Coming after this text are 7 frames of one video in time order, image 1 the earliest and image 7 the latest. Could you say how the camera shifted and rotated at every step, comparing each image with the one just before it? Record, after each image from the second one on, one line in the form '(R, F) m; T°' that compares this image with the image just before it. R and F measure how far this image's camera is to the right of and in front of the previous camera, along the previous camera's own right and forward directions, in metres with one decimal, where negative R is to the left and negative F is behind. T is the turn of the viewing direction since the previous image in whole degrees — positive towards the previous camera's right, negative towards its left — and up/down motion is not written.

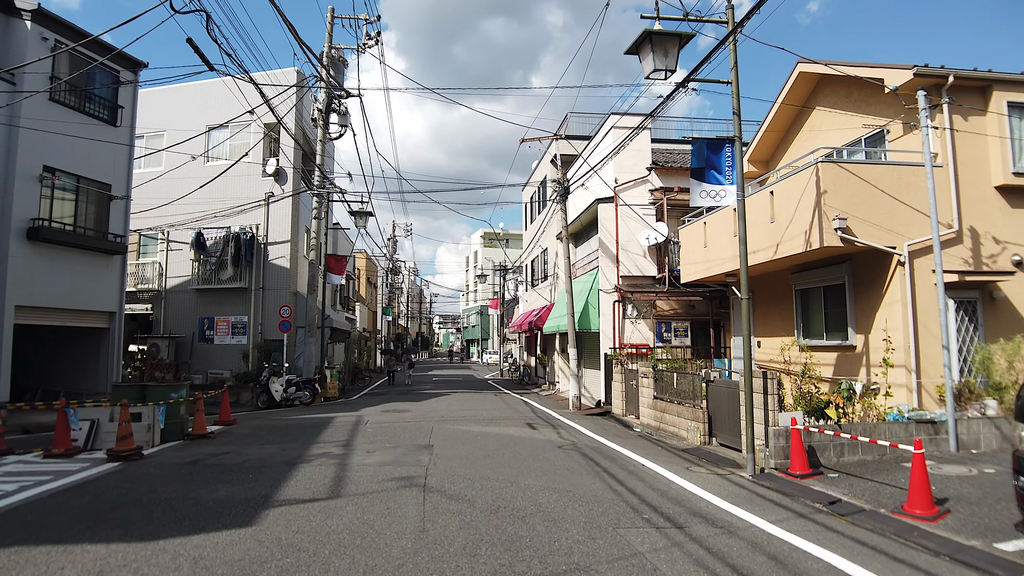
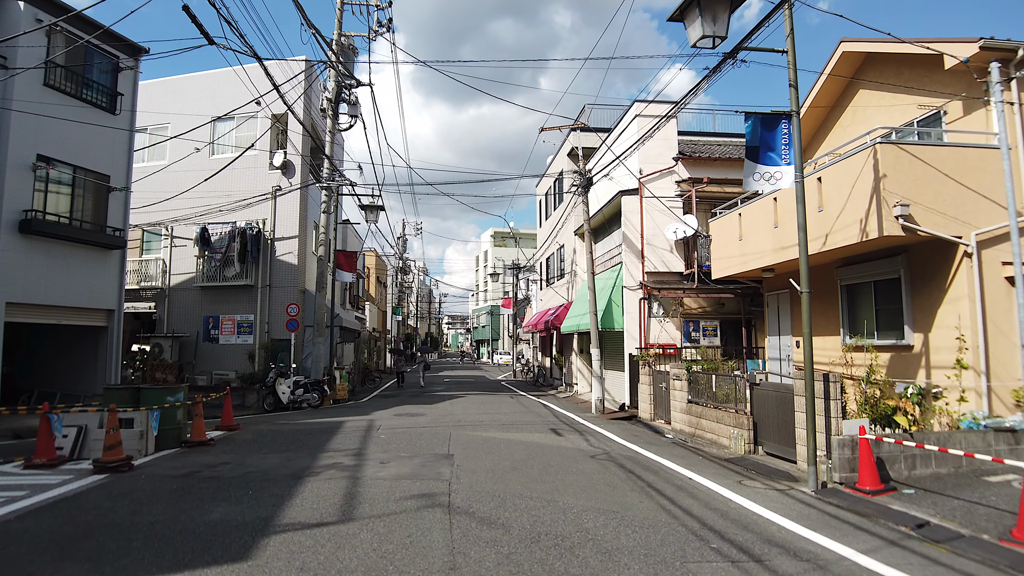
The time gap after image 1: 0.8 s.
(-0.3, +0.9) m; -1°
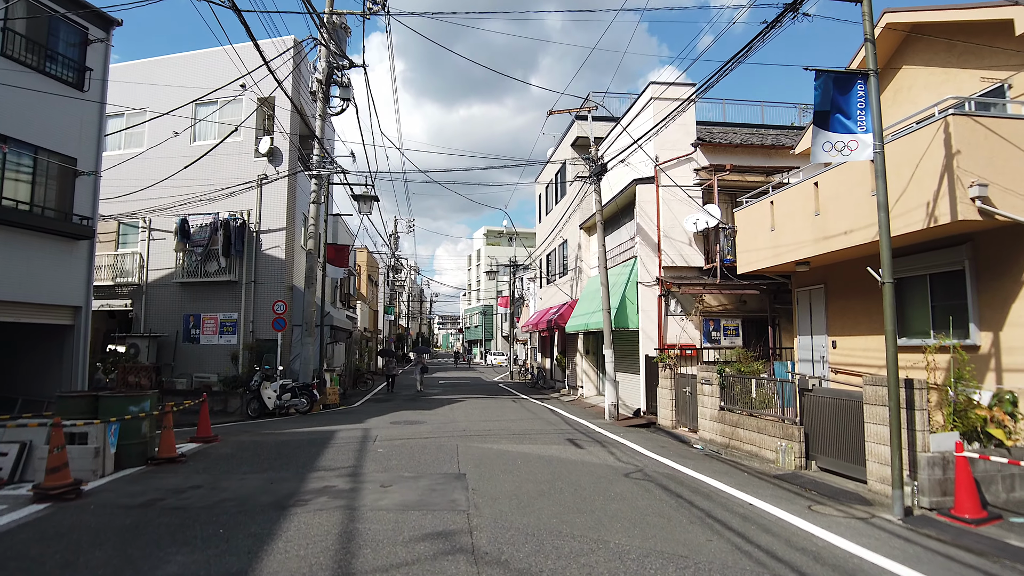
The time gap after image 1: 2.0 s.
(-0.4, +1.3) m; +1°
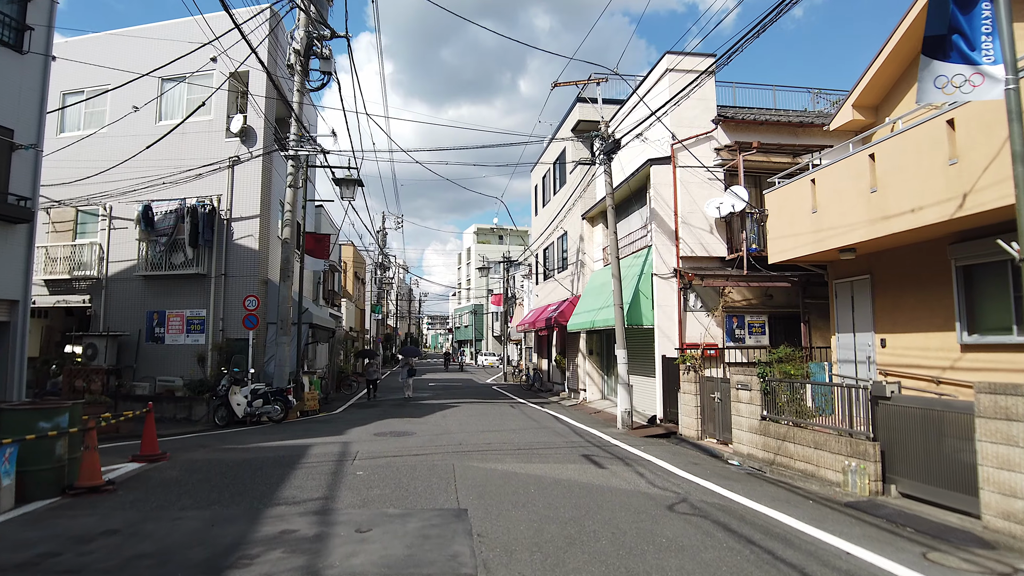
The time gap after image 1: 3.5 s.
(-0.2, +1.7) m; +1°
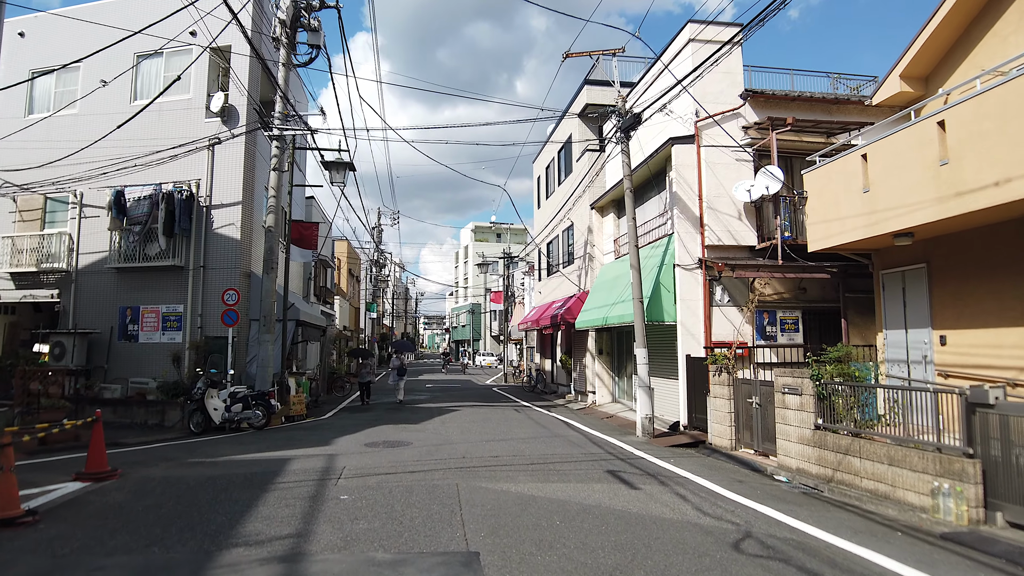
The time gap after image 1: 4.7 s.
(-0.2, +1.4) m; 0°
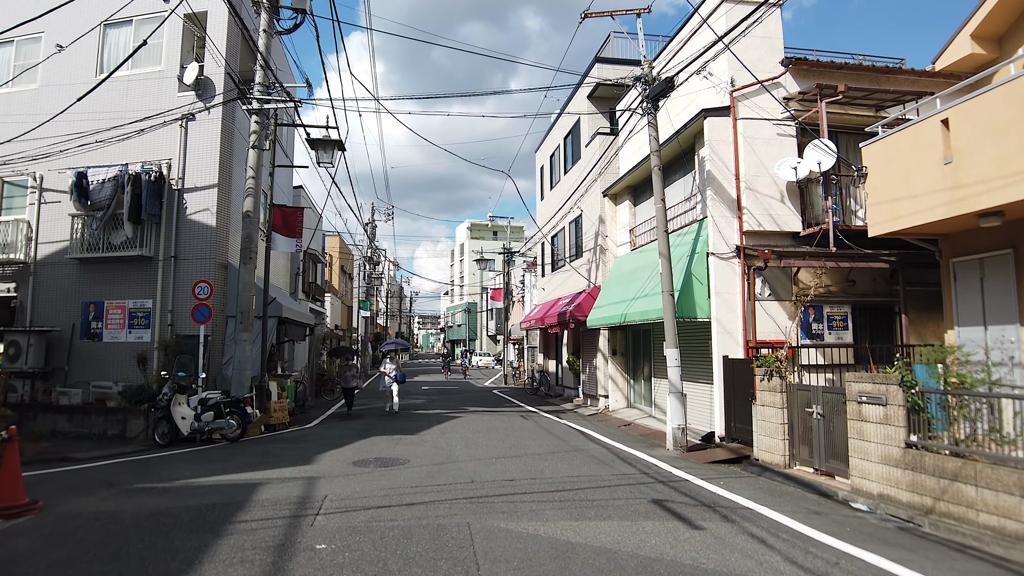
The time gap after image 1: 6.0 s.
(-0.3, +1.6) m; 0°
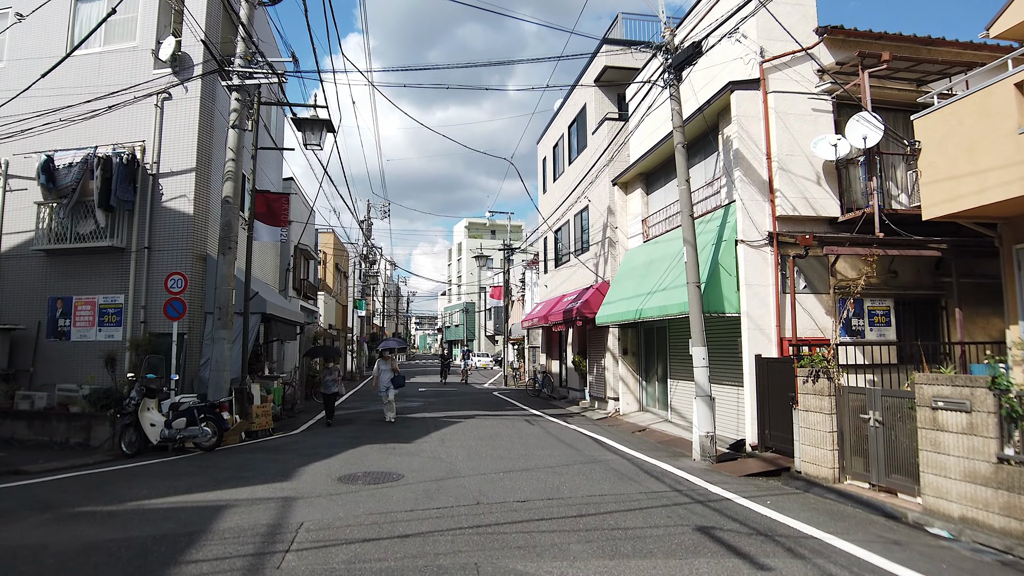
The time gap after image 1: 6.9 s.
(-0.1, +1.1) m; 0°
